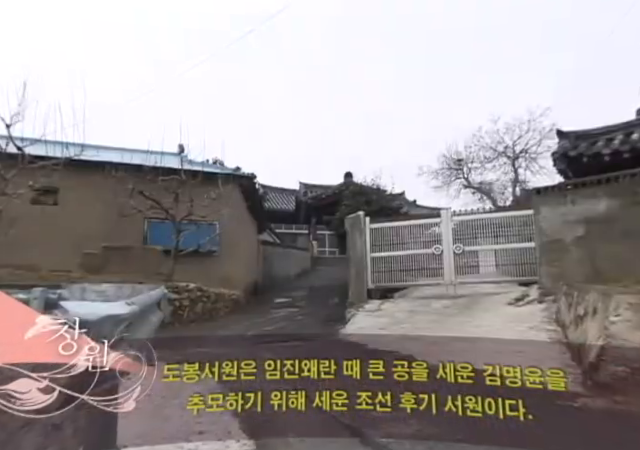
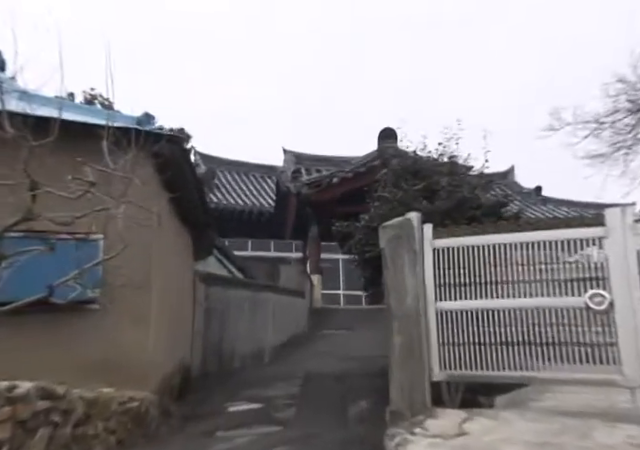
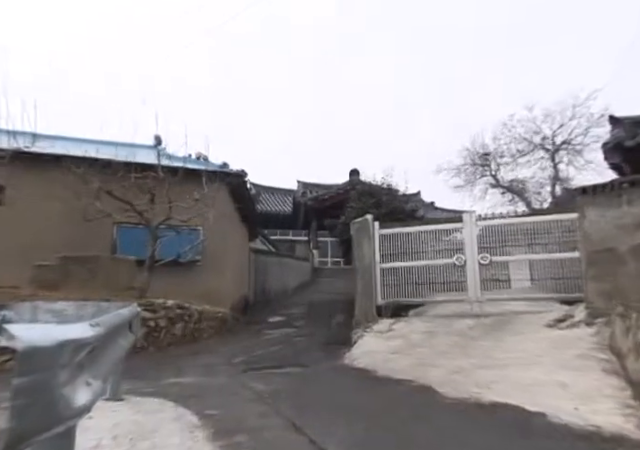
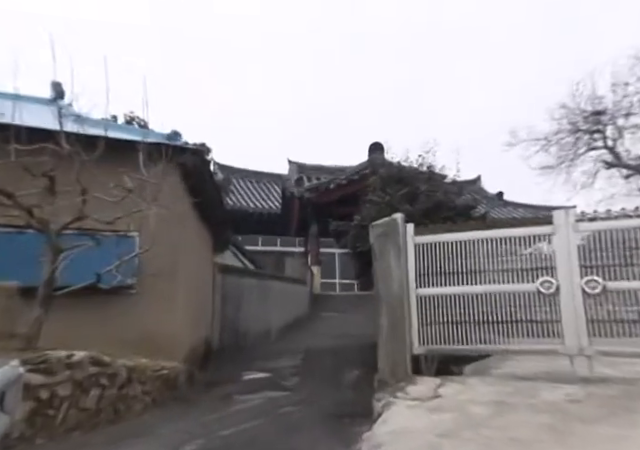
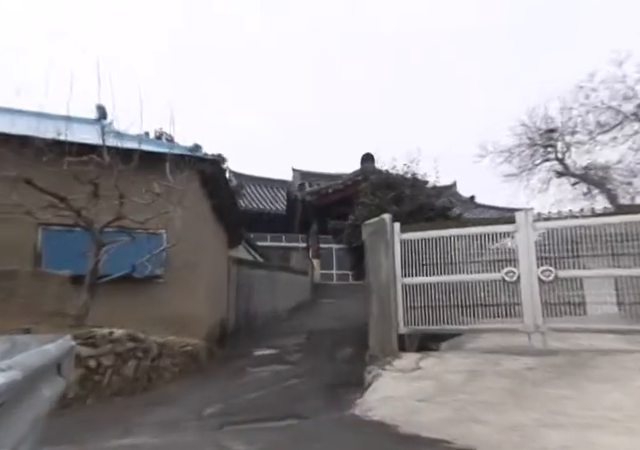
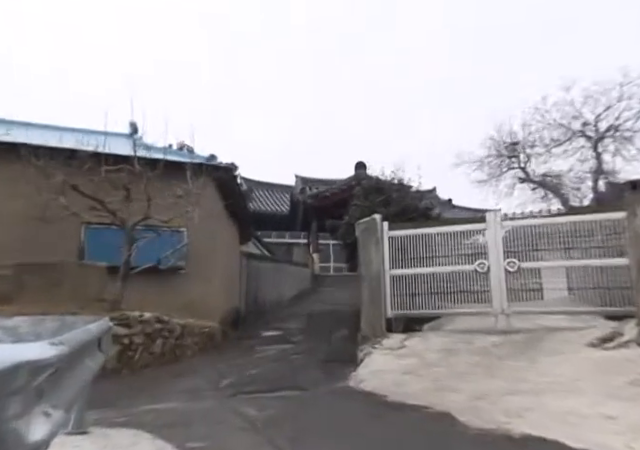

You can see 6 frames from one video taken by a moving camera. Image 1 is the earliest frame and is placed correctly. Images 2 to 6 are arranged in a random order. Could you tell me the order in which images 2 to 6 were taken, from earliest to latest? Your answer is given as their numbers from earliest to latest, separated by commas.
3, 6, 5, 4, 2
